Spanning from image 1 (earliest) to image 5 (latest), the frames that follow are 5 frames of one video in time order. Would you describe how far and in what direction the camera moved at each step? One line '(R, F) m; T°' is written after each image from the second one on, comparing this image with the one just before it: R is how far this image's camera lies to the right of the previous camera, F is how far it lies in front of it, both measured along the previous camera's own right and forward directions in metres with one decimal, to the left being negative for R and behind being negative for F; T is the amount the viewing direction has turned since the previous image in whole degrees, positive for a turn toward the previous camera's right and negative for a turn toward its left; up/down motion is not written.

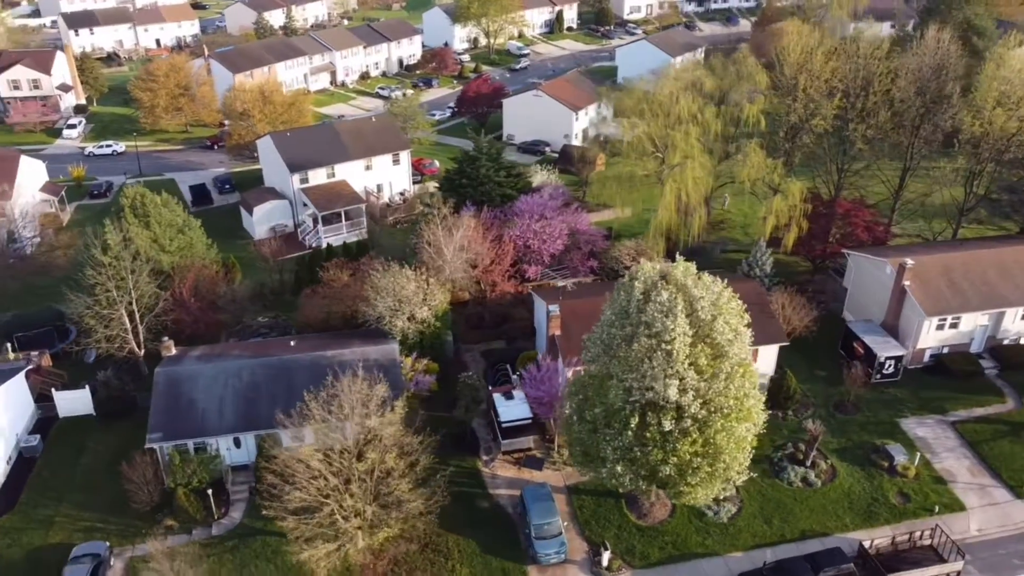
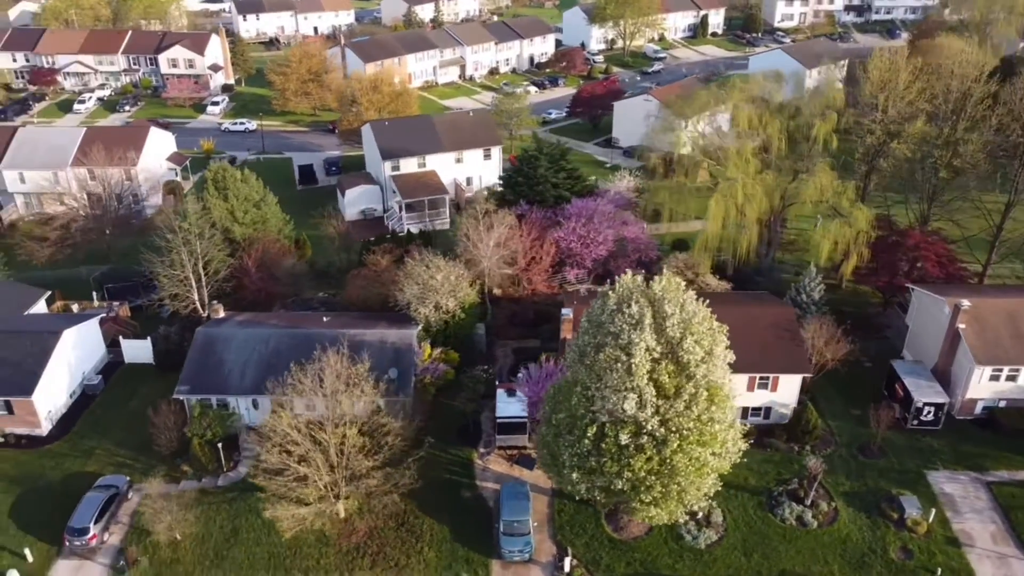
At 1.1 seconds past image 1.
(+5.3, 0.0) m; -10°
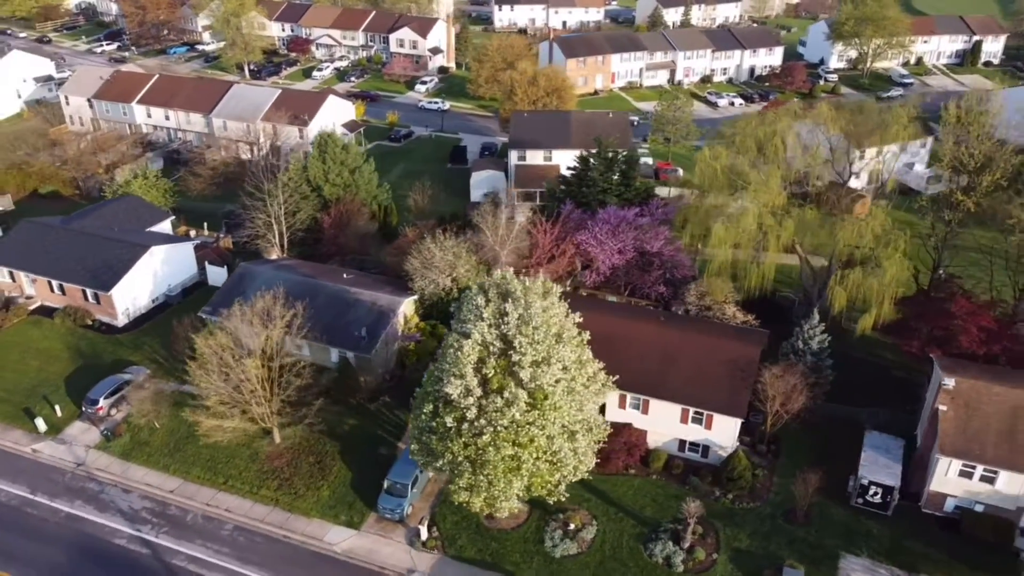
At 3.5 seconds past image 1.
(+12.4, +0.8) m; -19°
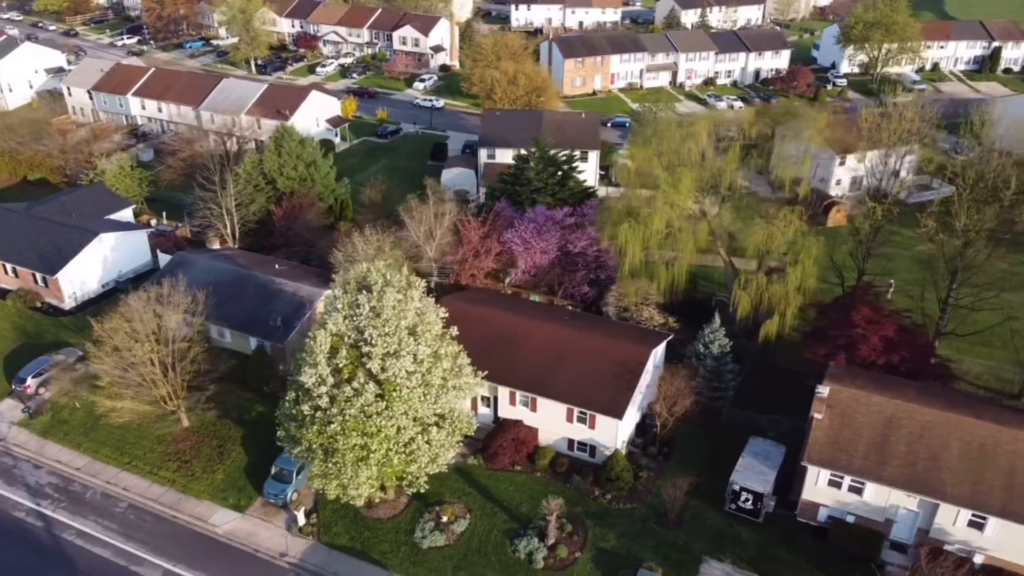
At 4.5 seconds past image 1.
(+5.8, -0.2) m; -3°
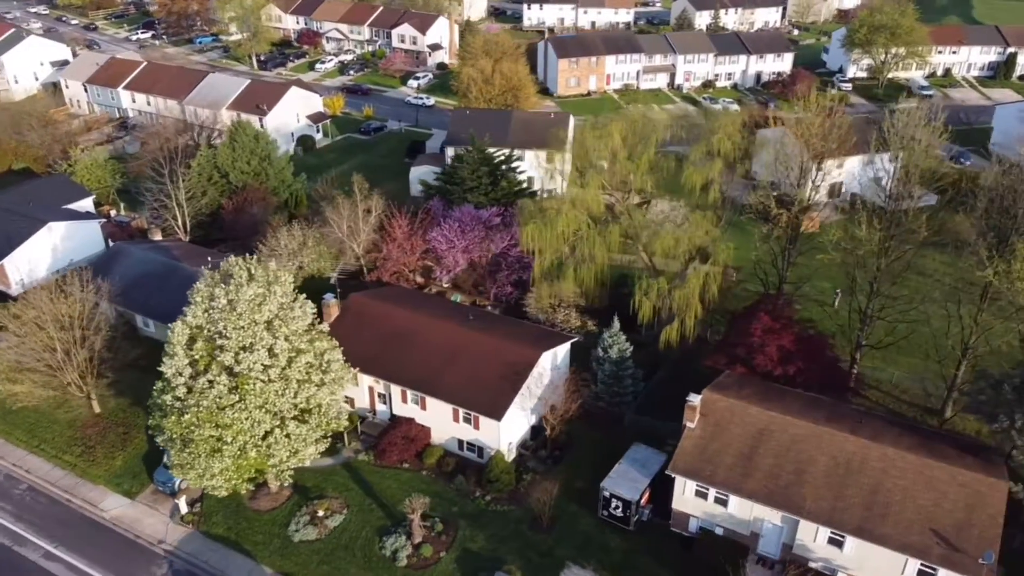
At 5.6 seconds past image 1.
(+5.6, +0.2) m; -3°
